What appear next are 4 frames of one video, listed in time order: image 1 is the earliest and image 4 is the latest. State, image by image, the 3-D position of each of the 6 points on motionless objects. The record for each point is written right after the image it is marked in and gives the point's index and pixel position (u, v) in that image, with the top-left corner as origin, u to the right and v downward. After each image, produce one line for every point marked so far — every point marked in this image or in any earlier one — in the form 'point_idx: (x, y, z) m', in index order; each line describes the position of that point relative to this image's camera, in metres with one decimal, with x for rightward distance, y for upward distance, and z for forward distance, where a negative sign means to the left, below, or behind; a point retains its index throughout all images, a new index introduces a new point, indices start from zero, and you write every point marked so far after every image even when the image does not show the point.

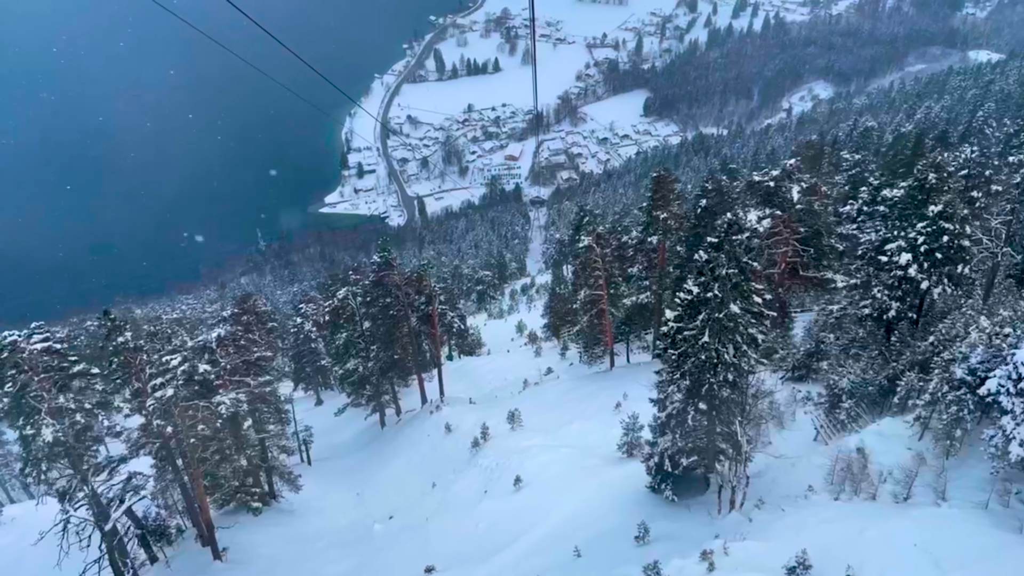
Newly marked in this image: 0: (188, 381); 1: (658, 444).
0: (-7.6, -2.2, +18.3) m
1: (+3.2, -3.4, +17.1) m
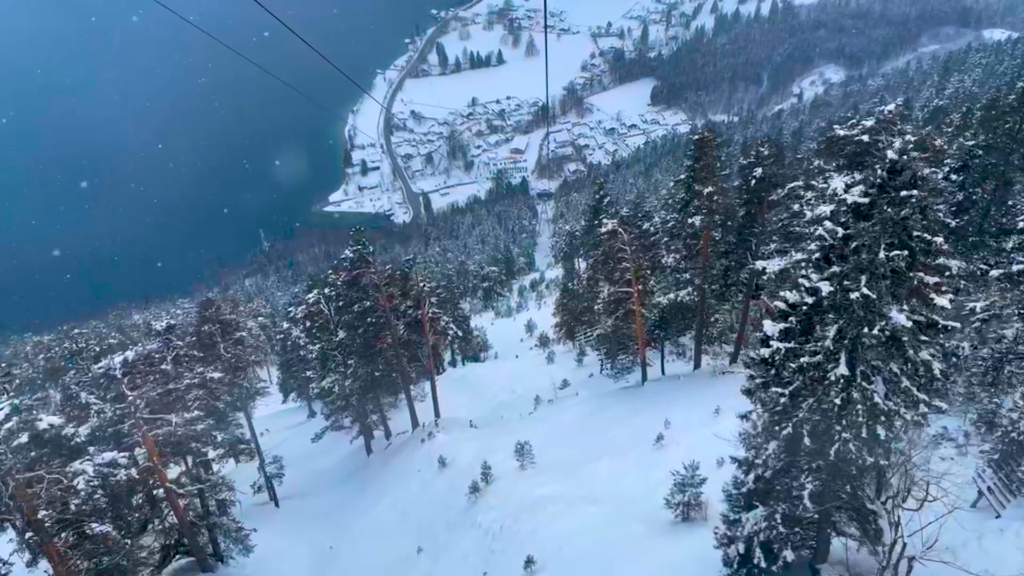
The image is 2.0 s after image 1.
0: (-7.5, -2.4, +12.5) m
1: (+3.3, -3.3, +11.1) m
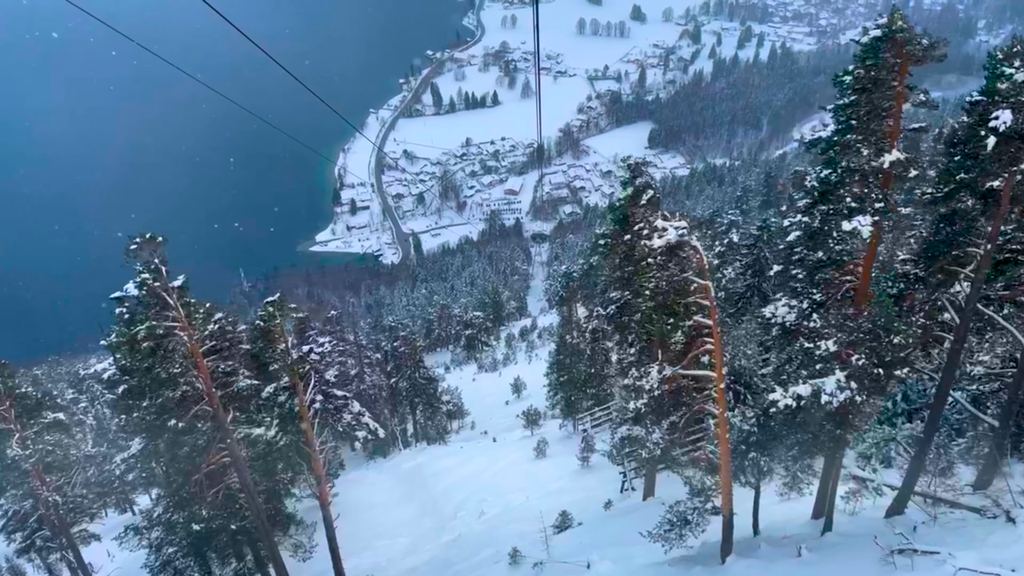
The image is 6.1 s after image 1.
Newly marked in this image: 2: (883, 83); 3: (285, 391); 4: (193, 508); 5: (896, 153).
0: (-8.2, -2.8, -0.3) m
1: (+2.5, -3.8, -1.6) m
2: (+4.8, +2.7, +10.3) m
3: (-4.2, -1.9, +14.7) m
4: (-5.7, -3.9, +14.7) m
5: (+4.9, +1.9, +10.5) m
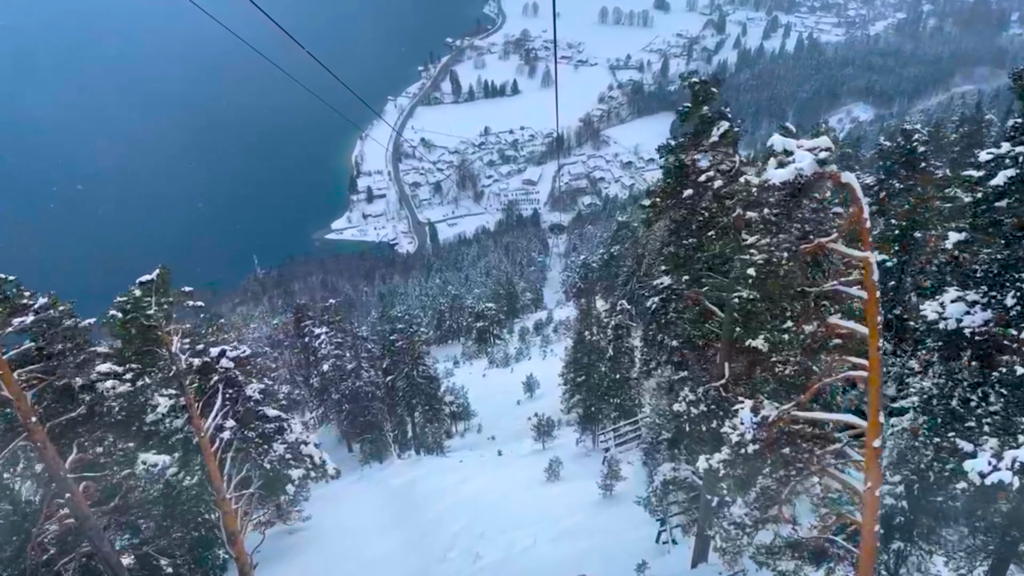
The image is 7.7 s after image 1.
0: (-8.6, -2.5, -4.9) m
1: (+2.1, -3.7, -6.4) m
2: (+4.7, +2.8, +5.3) m
3: (-4.3, -1.6, +10.0) m
4: (-5.8, -3.5, +10.0) m
5: (+4.9, +2.0, +5.6) m
